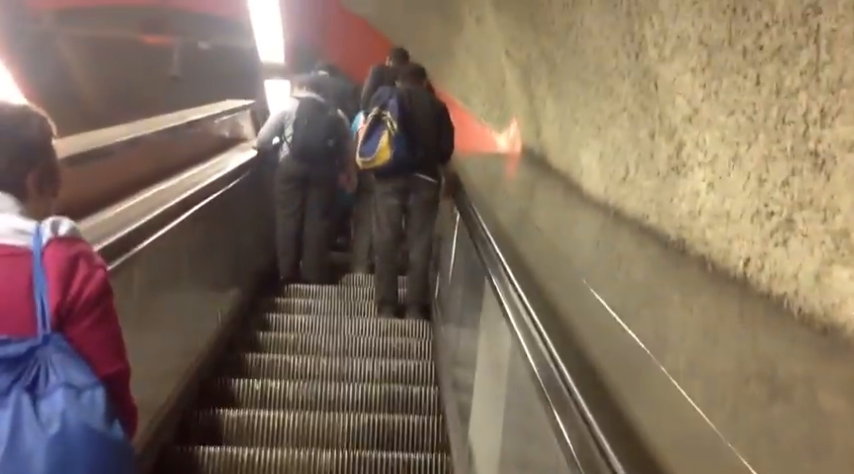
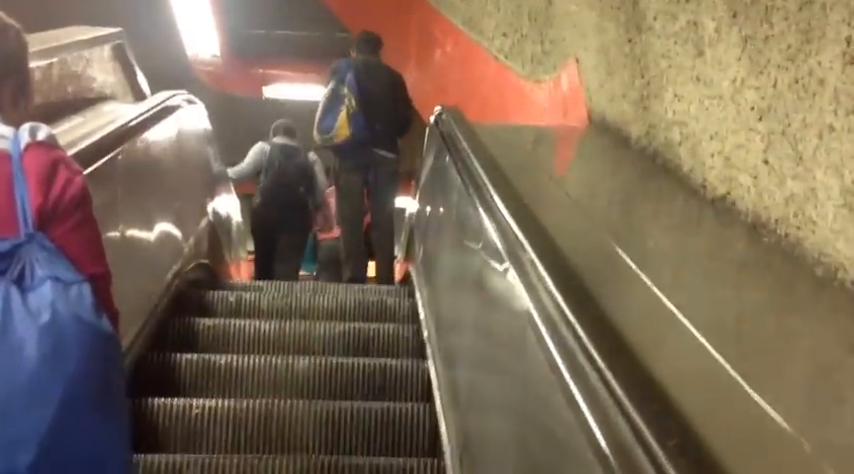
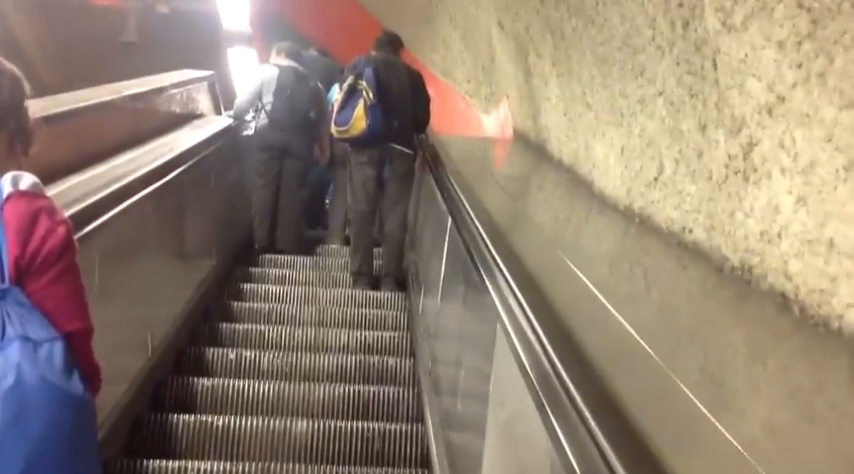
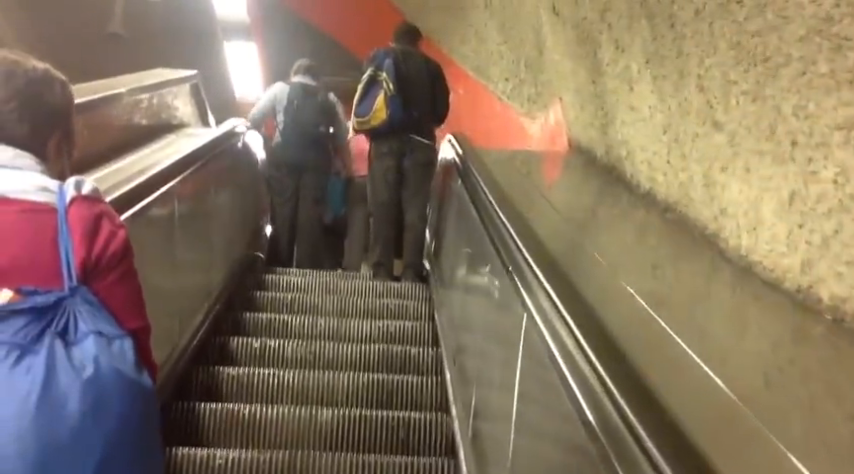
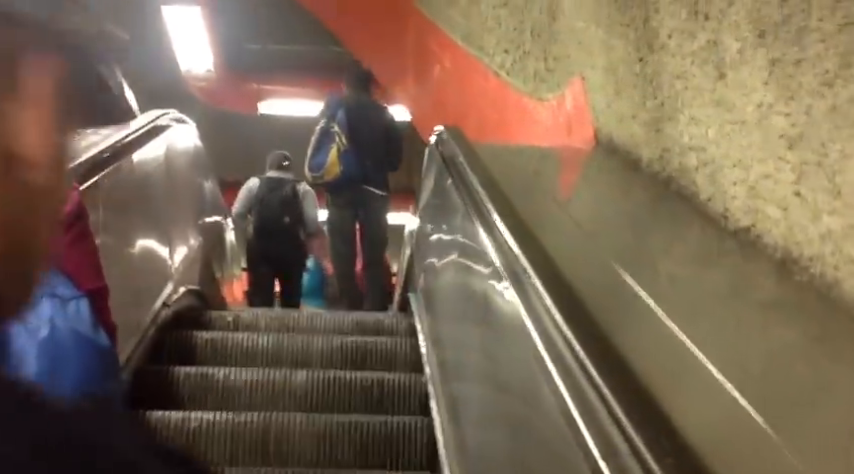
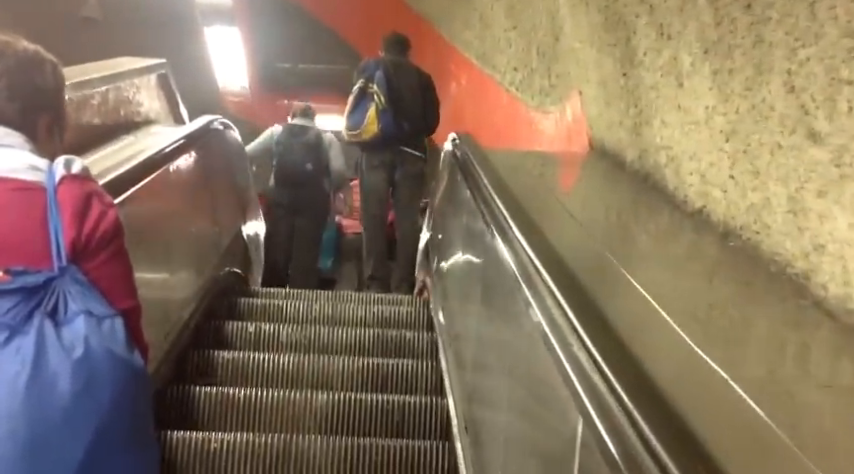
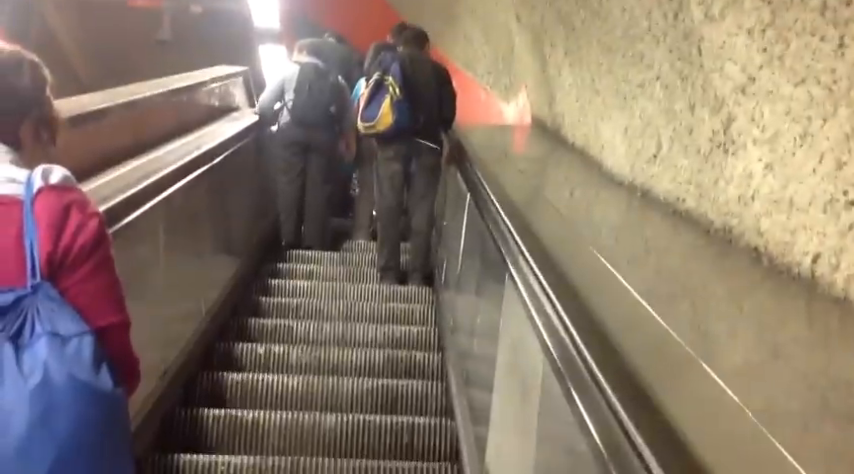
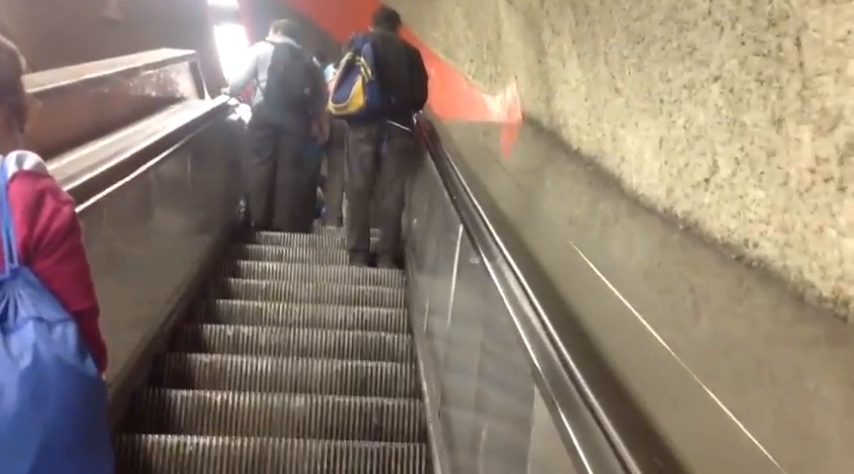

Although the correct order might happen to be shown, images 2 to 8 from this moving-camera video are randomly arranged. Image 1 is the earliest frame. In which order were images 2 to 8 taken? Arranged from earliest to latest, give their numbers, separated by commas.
7, 3, 8, 4, 6, 2, 5
